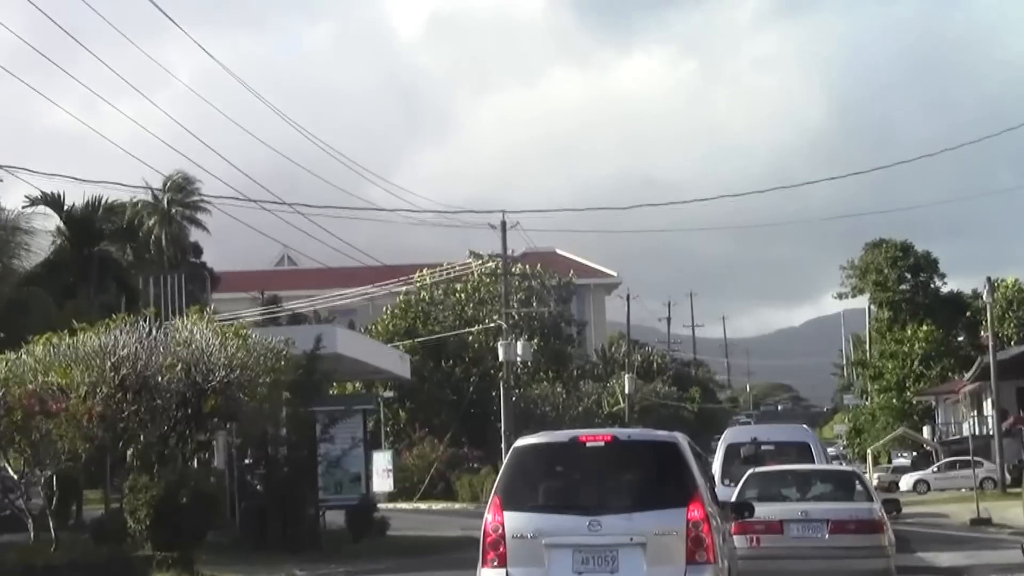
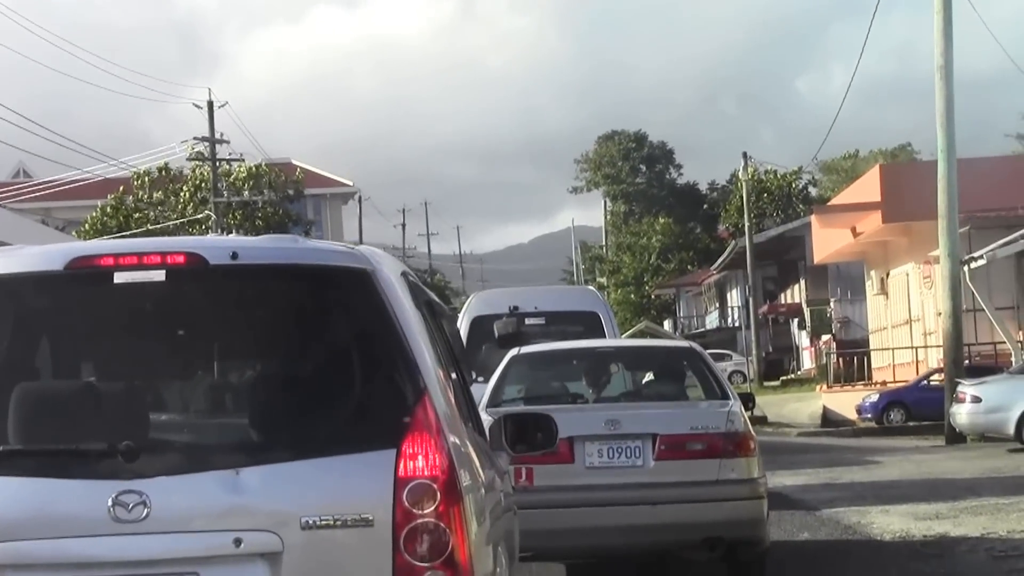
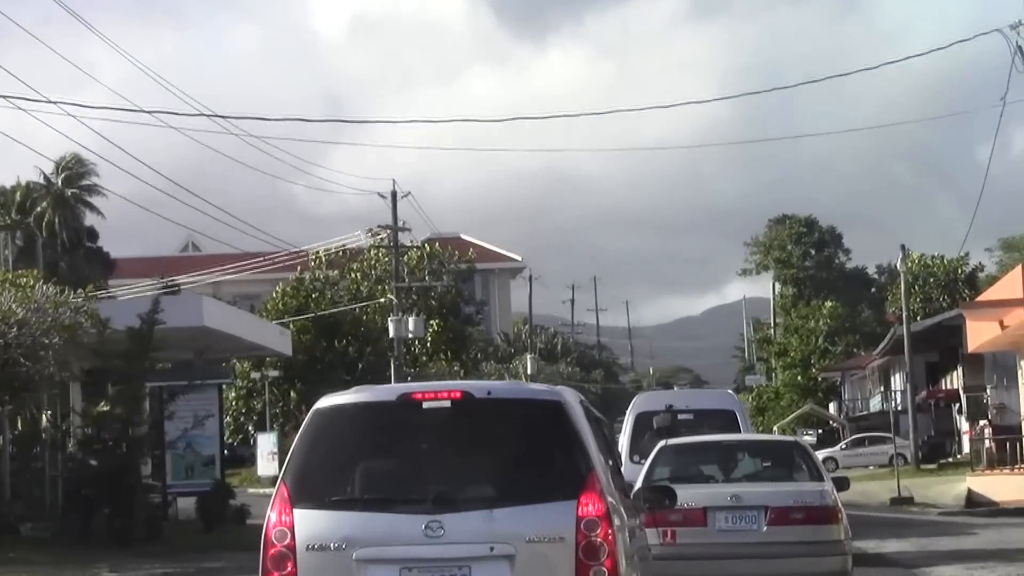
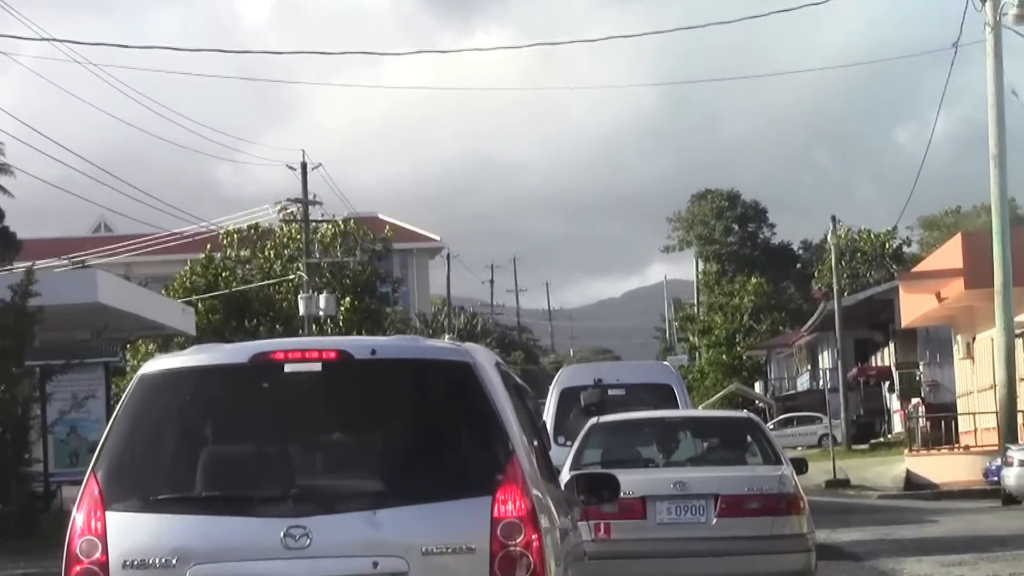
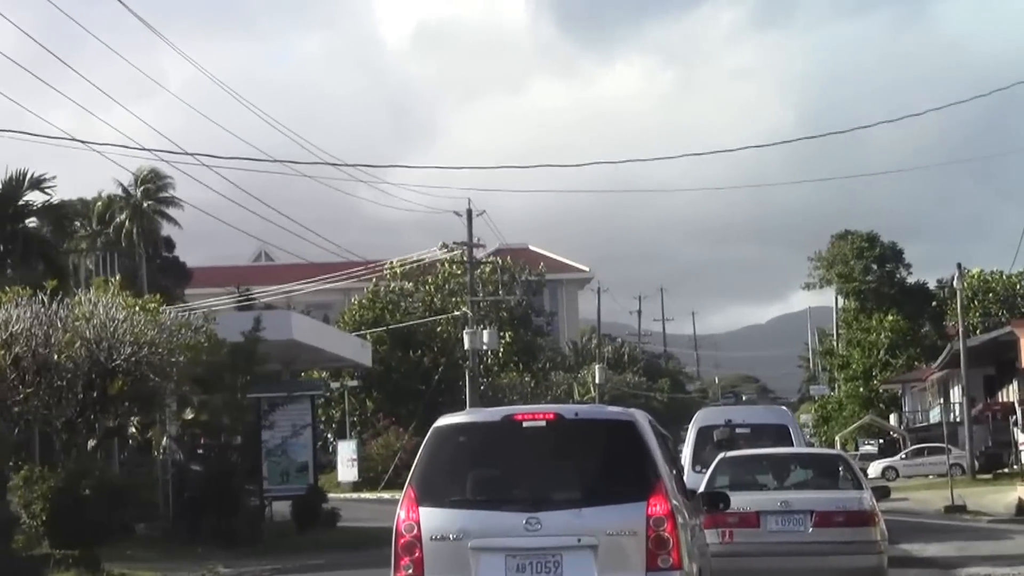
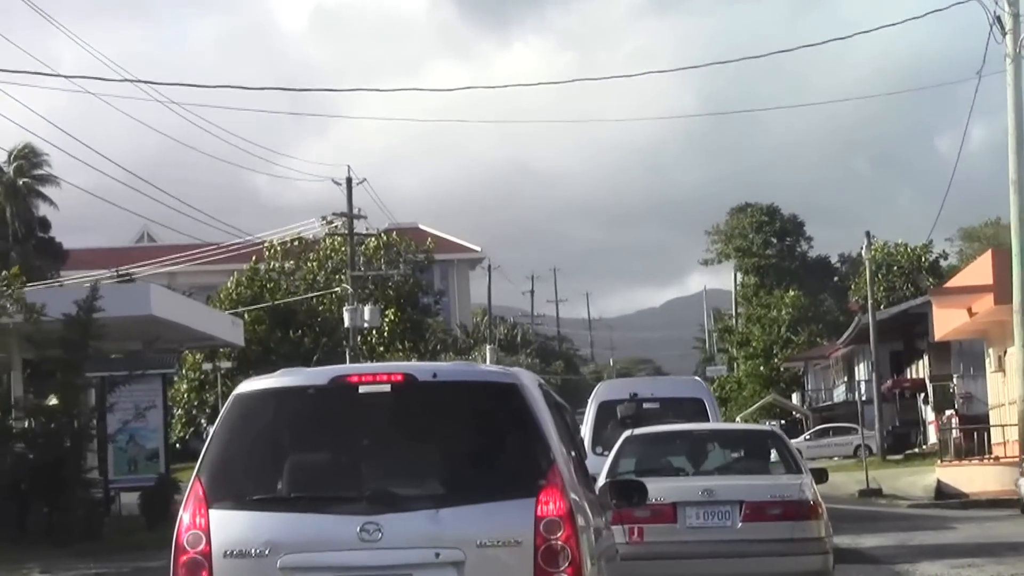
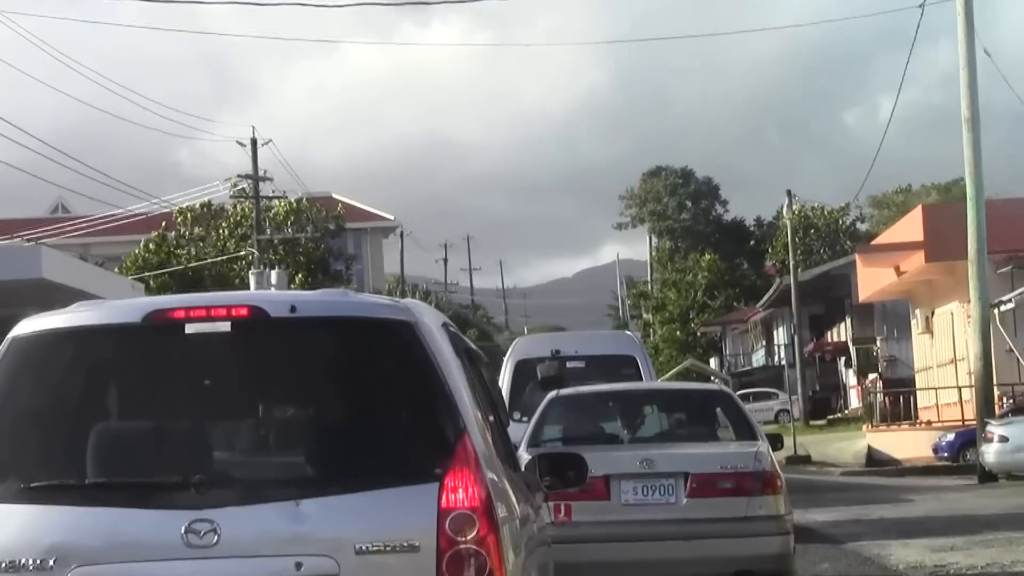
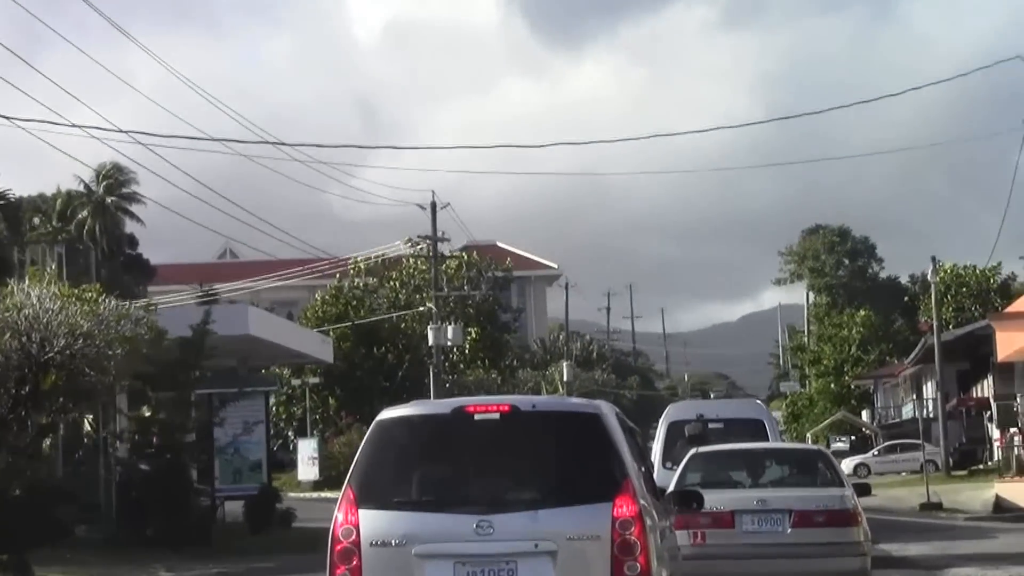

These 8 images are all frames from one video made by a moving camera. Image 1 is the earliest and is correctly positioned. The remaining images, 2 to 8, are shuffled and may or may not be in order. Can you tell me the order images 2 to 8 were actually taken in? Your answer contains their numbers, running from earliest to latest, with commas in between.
5, 8, 3, 6, 4, 7, 2
